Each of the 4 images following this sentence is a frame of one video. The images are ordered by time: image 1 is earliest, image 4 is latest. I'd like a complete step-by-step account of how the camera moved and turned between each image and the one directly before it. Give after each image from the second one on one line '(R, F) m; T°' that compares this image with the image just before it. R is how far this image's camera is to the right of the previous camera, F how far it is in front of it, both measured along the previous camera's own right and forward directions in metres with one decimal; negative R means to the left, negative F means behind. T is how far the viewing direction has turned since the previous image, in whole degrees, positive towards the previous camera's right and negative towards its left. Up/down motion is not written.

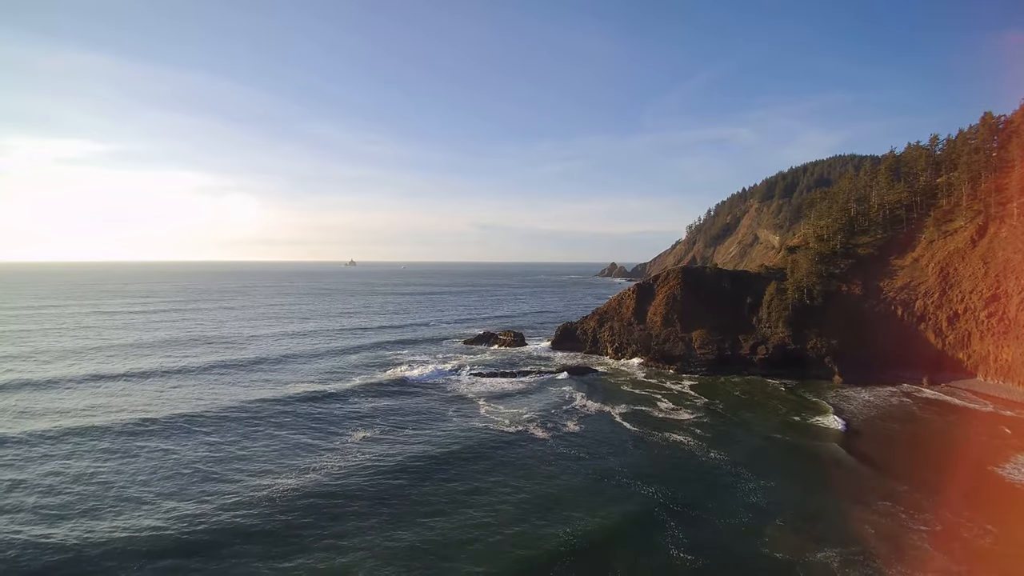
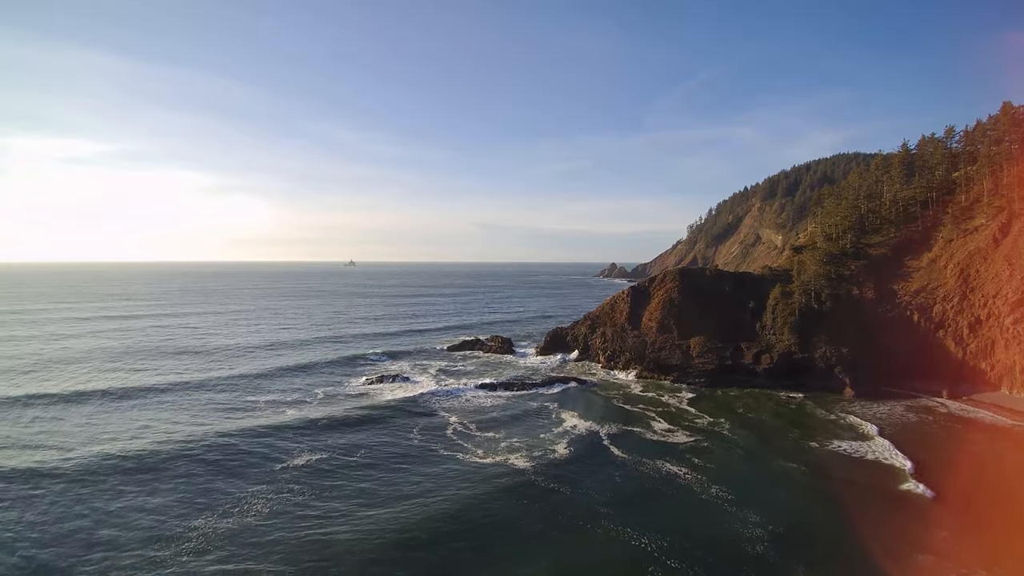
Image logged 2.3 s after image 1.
(+2.0, +4.4) m; 0°
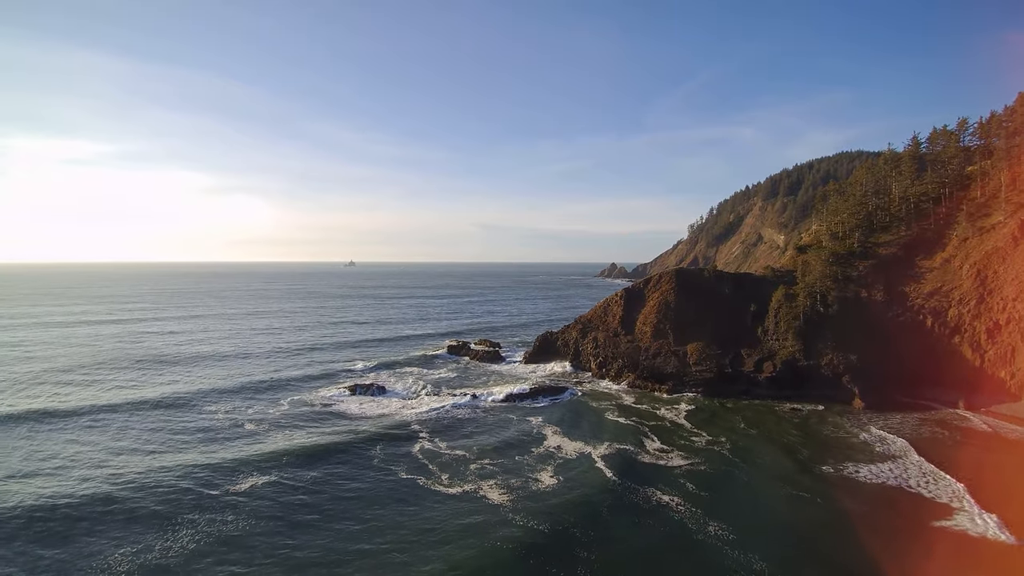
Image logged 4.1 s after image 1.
(+1.7, +3.5) m; 0°
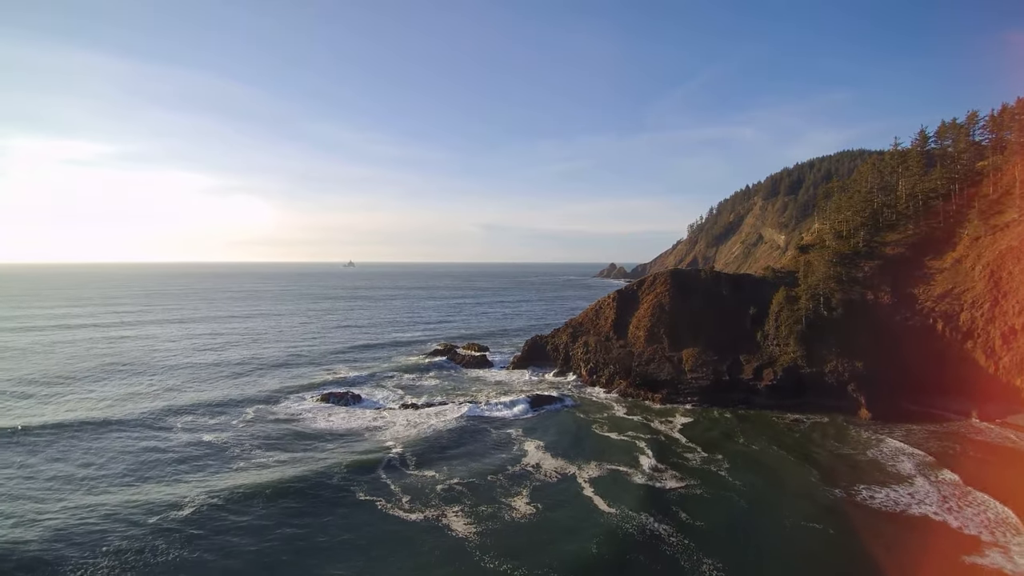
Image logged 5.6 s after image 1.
(+1.5, +2.8) m; 0°
